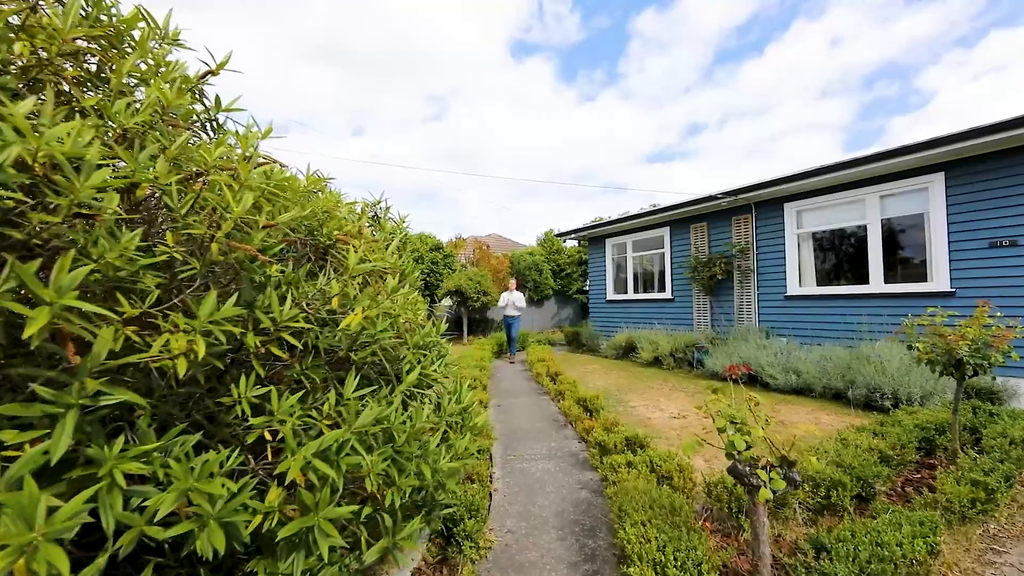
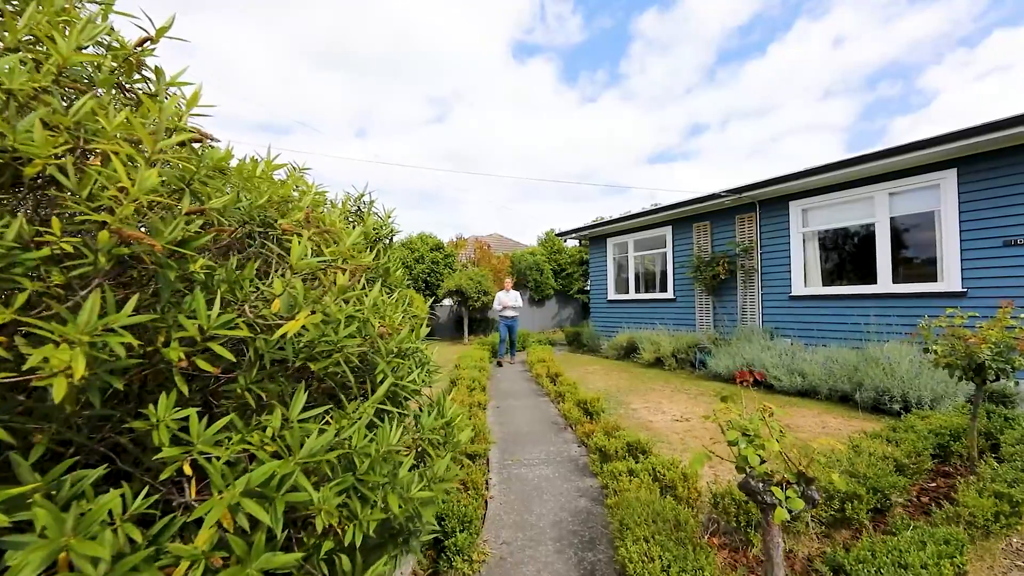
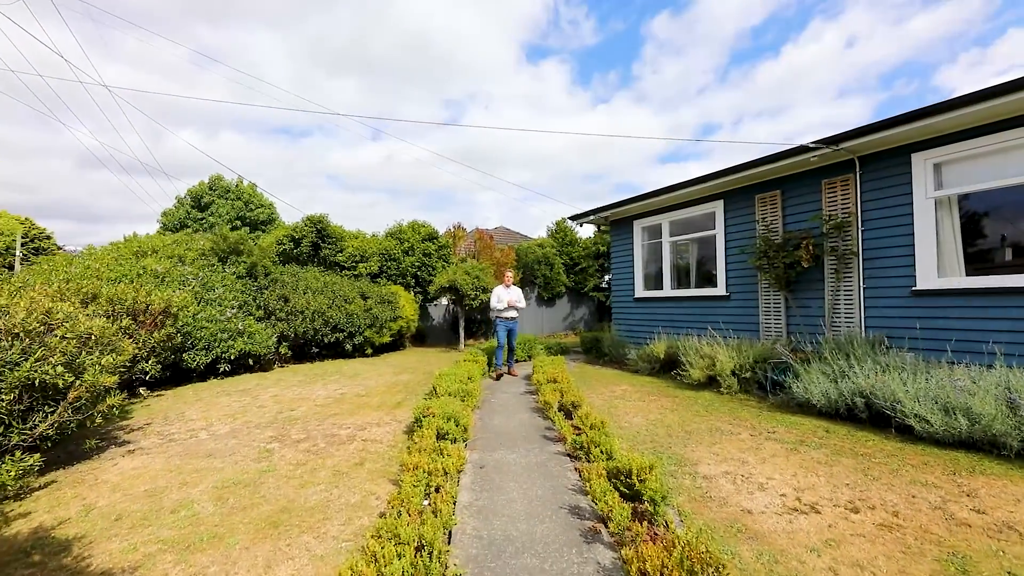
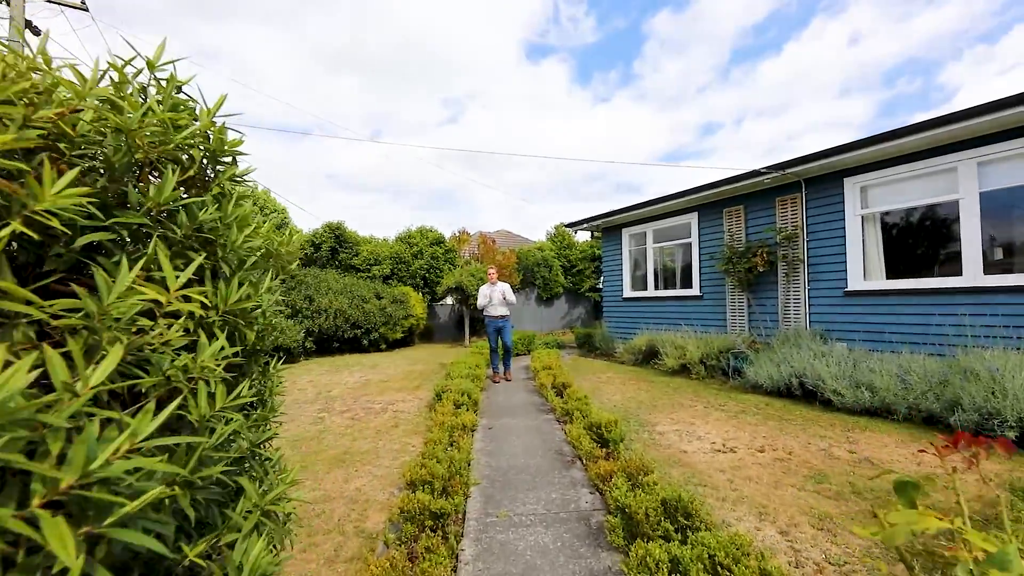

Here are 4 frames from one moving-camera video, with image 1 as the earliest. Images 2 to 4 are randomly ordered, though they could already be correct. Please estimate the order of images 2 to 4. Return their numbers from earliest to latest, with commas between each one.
2, 4, 3
